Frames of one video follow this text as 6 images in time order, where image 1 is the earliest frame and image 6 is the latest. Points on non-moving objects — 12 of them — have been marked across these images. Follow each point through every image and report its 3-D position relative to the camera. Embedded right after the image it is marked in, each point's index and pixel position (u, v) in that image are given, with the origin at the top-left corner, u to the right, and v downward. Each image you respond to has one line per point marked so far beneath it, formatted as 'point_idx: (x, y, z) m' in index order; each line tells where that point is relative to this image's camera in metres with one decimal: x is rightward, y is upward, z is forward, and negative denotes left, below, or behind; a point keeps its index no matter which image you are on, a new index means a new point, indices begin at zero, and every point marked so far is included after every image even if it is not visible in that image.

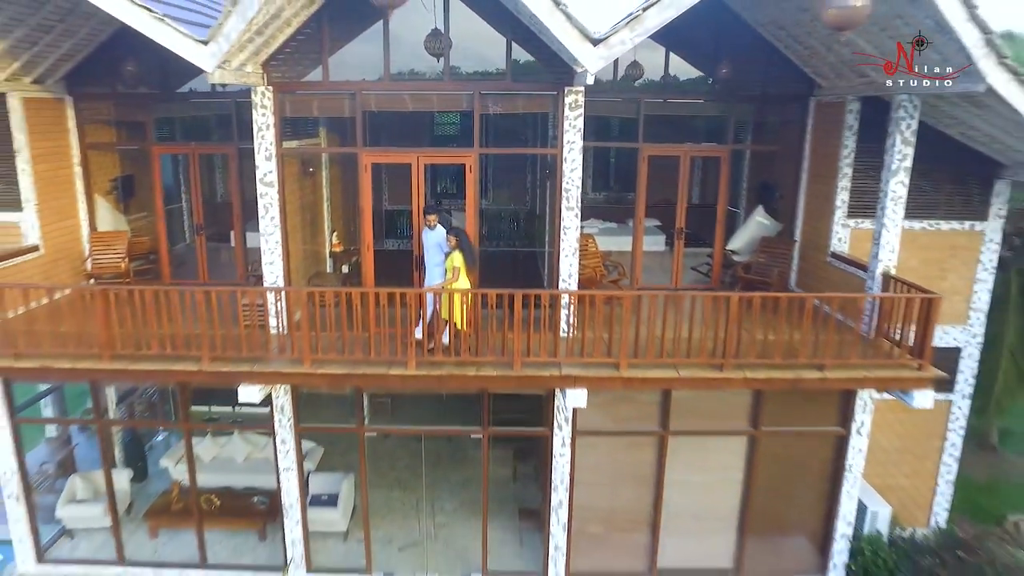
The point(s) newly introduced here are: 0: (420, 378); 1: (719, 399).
0: (-0.9, -0.9, +7.1) m
1: (+2.4, -1.3, +8.0) m
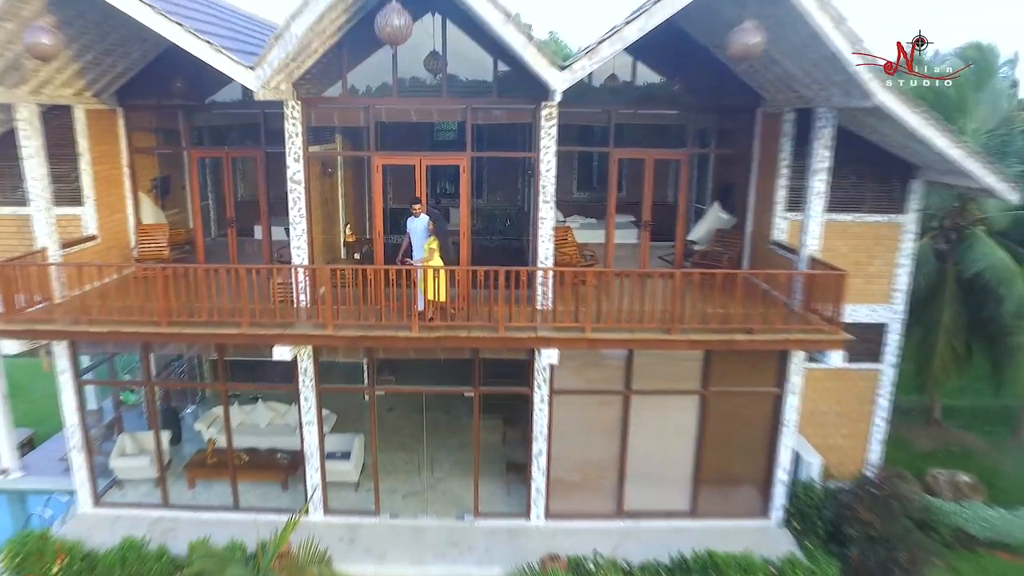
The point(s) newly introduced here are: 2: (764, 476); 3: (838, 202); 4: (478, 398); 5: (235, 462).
0: (-1.1, -0.6, +8.5) m
1: (+2.2, -1.0, +9.5) m
2: (+3.7, -2.8, +10.1) m
3: (+4.8, +1.3, +10.0) m
4: (-0.5, -1.5, +9.8) m
5: (-4.2, -2.6, +10.4) m
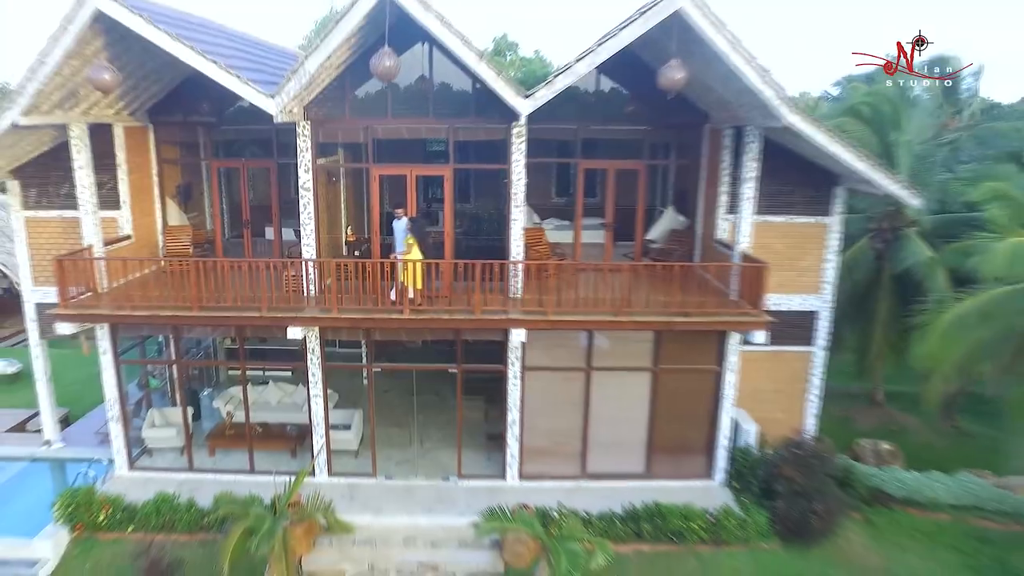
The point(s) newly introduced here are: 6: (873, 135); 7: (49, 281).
0: (-1.5, -0.5, +10.1) m
1: (+1.9, -0.9, +11.1) m
2: (+3.3, -2.6, +11.7) m
3: (+4.4, +1.4, +11.6) m
4: (-0.9, -1.4, +11.4) m
5: (-4.5, -2.5, +12.0) m
6: (+8.1, +3.4, +15.4) m
7: (-8.1, +0.1, +12.1) m
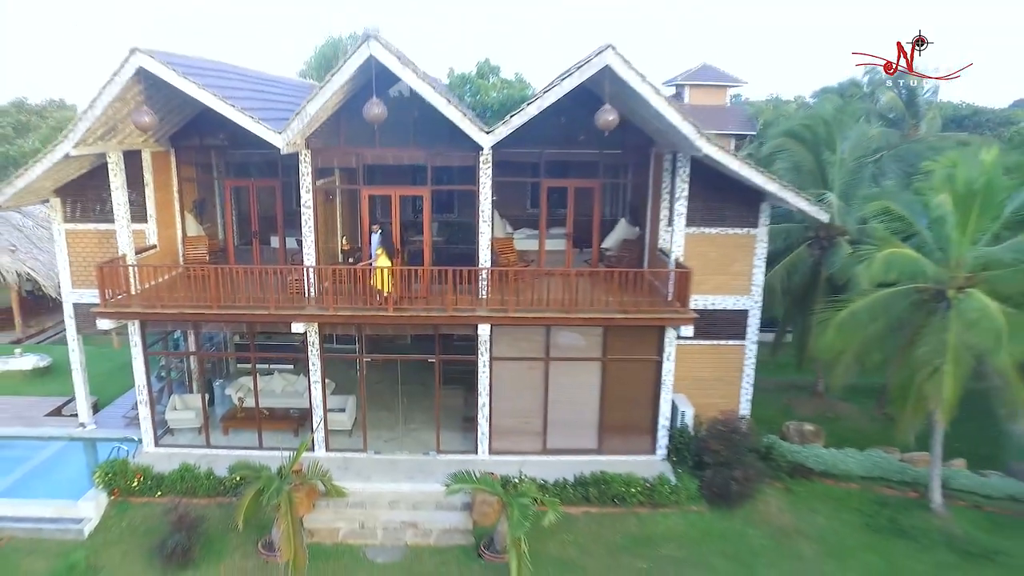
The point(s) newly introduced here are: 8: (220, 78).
0: (-2.0, -0.5, +12.1) m
1: (+1.3, -0.9, +13.0) m
2: (+2.7, -2.7, +13.6) m
3: (+3.8, +1.4, +13.6) m
4: (-1.4, -1.5, +13.3) m
5: (-5.1, -2.6, +13.9) m
6: (+7.5, +3.3, +17.3) m
7: (-8.7, +0.1, +14.0) m
8: (-5.2, +3.7, +12.3) m
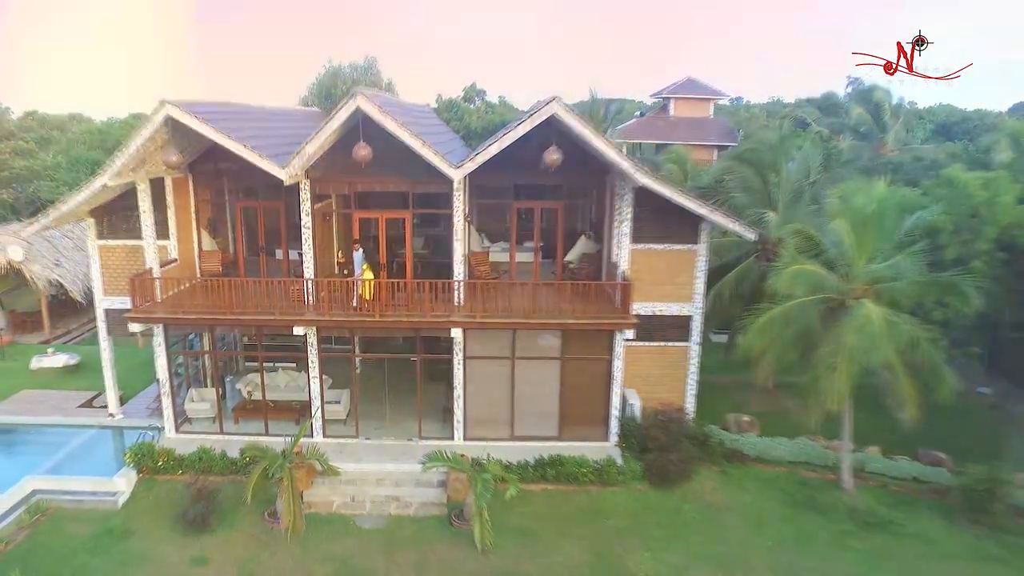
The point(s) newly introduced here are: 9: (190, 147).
0: (-2.7, -0.7, +14.2) m
1: (+0.7, -1.1, +15.1) m
2: (+2.1, -2.9, +15.7) m
3: (+3.2, +1.2, +15.7) m
4: (-2.1, -1.7, +15.4) m
5: (-5.7, -2.8, +16.1) m
6: (+6.9, +3.1, +19.4) m
7: (-9.3, -0.1, +16.2) m
8: (-5.8, +3.5, +14.5) m
9: (-6.9, +3.0, +14.8) m
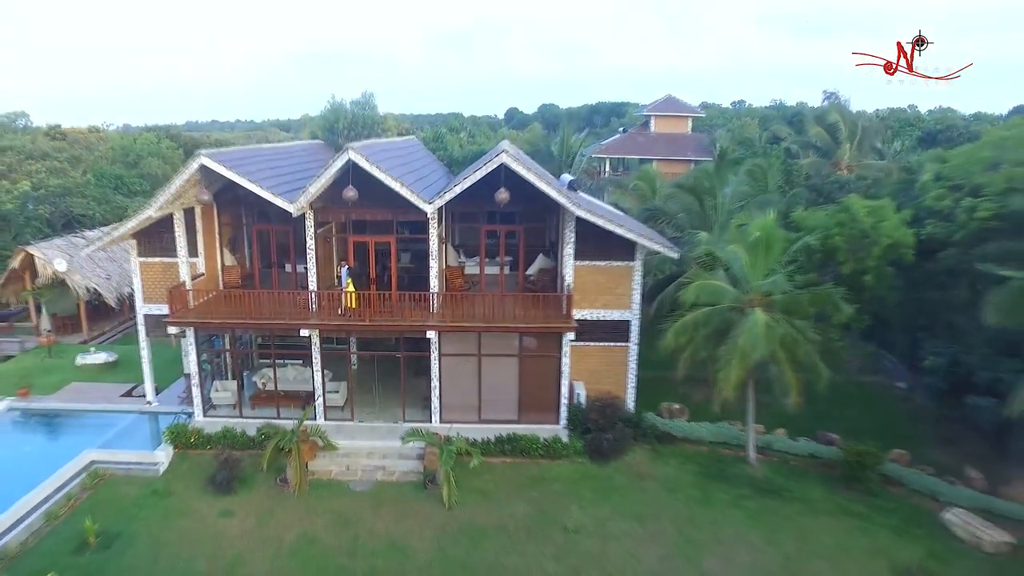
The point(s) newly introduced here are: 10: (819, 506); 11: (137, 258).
0: (-3.6, -1.0, +17.5) m
1: (-0.2, -1.4, +18.4) m
2: (+1.2, -3.1, +18.9) m
3: (+2.3, +0.9, +18.9) m
4: (-2.9, -1.9, +18.7) m
5: (-6.6, -3.0, +19.4) m
6: (+6.0, +2.8, +22.6) m
7: (-10.2, -0.3, +19.6) m
8: (-6.7, +3.3, +17.8) m
9: (-7.8, +2.8, +18.1) m
10: (+7.2, -5.1, +16.1) m
11: (-10.5, +0.8, +19.3) m
